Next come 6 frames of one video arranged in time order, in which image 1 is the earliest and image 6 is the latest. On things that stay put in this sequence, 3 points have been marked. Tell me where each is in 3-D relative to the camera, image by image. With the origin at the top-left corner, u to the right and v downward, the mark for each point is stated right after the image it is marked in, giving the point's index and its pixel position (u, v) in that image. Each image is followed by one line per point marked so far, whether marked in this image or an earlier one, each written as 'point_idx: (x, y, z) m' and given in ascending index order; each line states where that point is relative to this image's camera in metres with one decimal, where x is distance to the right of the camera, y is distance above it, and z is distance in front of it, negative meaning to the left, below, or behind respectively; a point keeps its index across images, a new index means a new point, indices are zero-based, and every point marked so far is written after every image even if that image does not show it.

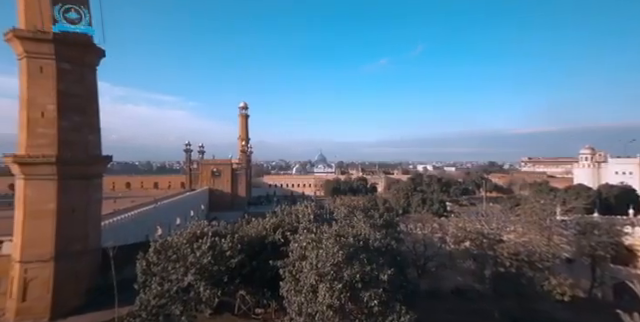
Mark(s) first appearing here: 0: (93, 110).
0: (-7.7, +1.7, +12.6) m
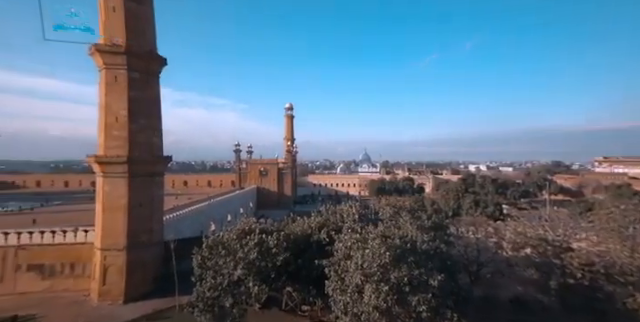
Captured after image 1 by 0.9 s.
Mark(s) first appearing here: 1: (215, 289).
0: (-6.1, +1.8, +13.9) m
1: (-2.4, -2.9, +8.3) m
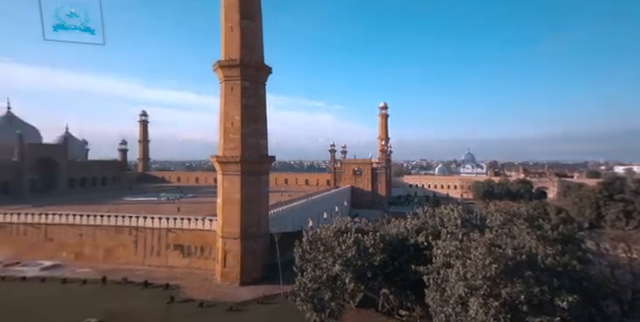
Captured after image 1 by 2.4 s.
0: (-2.3, +1.8, +15.6) m
1: (-0.1, -2.9, +9.2) m
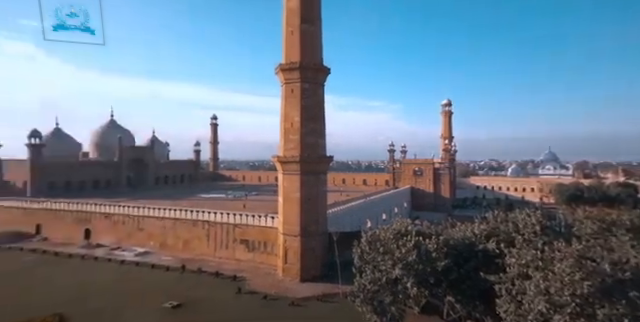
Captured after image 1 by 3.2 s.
0: (+0.1, +1.8, +15.7) m
1: (+1.3, -2.9, +9.1) m
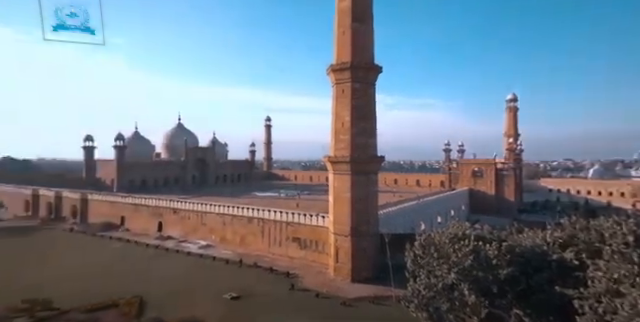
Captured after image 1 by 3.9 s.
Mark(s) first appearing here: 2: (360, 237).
0: (+2.3, +1.8, +15.3) m
1: (+2.6, -2.9, +8.6) m
2: (+1.6, -3.0, +14.7) m
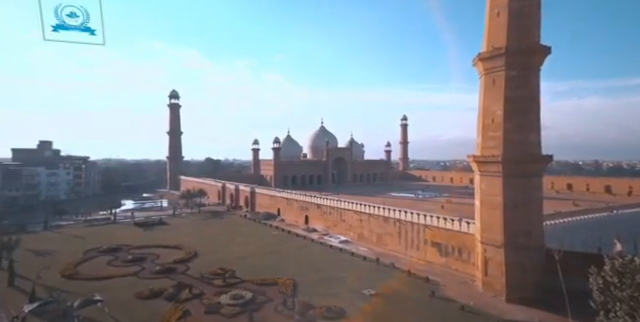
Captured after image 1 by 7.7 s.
0: (+7.6, +1.8, +11.7) m
1: (+5.5, -2.9, +5.3) m
2: (+6.7, -3.0, +11.4) m
